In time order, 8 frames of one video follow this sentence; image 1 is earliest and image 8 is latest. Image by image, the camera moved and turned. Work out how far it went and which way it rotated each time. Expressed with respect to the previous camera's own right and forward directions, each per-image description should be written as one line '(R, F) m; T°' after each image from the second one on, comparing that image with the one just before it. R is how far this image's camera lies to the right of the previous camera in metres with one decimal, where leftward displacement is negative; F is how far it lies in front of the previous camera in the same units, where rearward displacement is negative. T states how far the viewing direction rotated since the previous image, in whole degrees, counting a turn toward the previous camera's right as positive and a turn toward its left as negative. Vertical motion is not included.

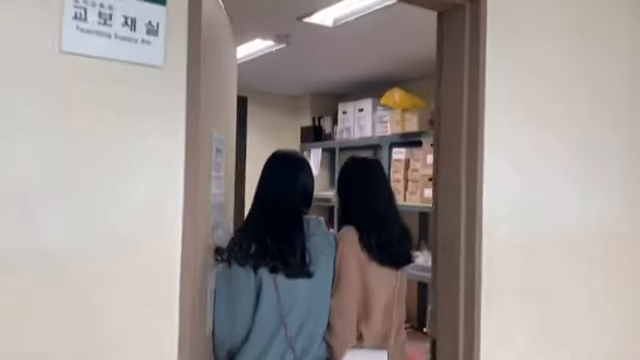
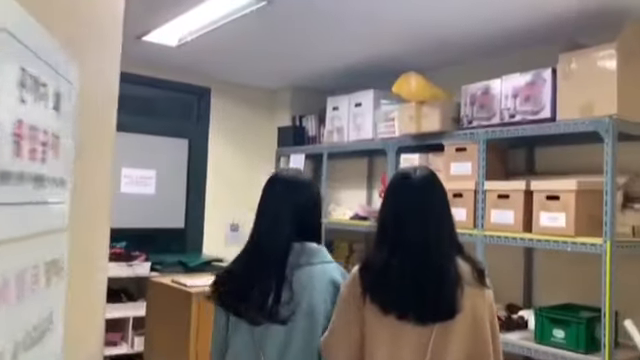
(-0.1, +1.2) m; +4°
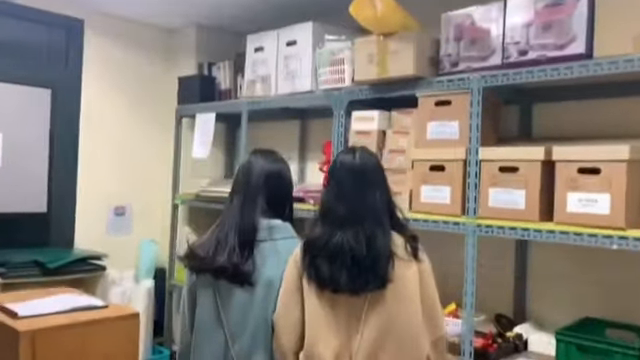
(0.0, +1.1) m; +9°
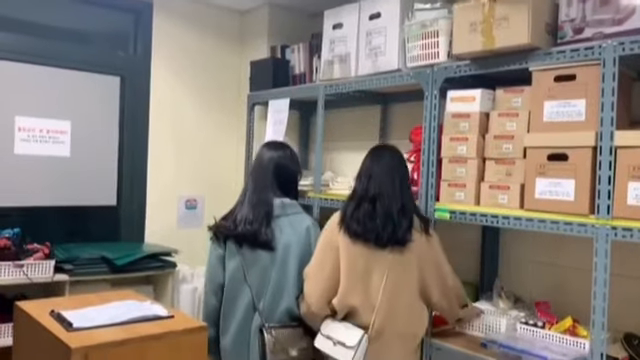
(-0.1, +0.3) m; -7°
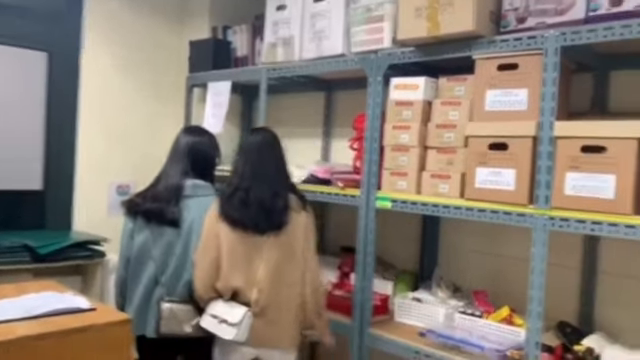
(0.0, +0.1) m; +6°
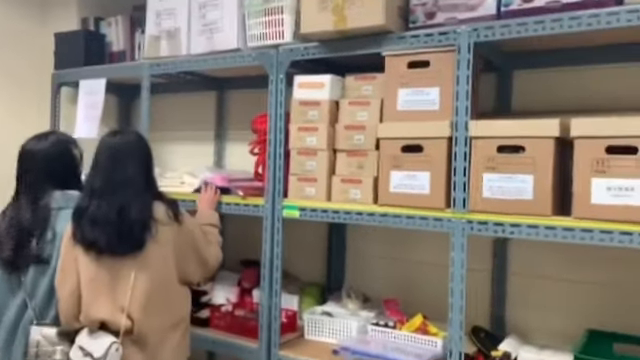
(-0.1, +0.2) m; +12°
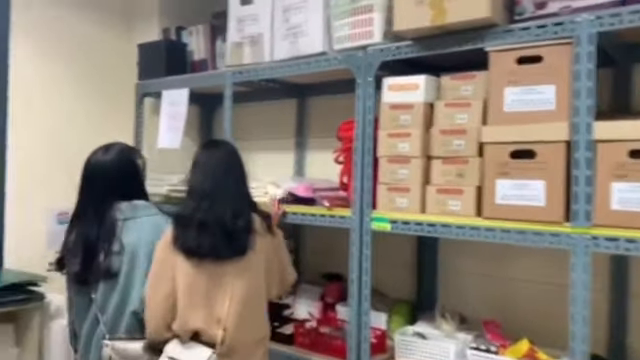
(-0.1, +0.1) m; -7°
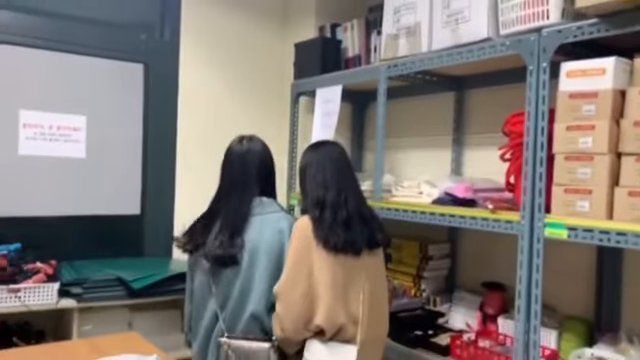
(0.0, +0.1) m; -15°
